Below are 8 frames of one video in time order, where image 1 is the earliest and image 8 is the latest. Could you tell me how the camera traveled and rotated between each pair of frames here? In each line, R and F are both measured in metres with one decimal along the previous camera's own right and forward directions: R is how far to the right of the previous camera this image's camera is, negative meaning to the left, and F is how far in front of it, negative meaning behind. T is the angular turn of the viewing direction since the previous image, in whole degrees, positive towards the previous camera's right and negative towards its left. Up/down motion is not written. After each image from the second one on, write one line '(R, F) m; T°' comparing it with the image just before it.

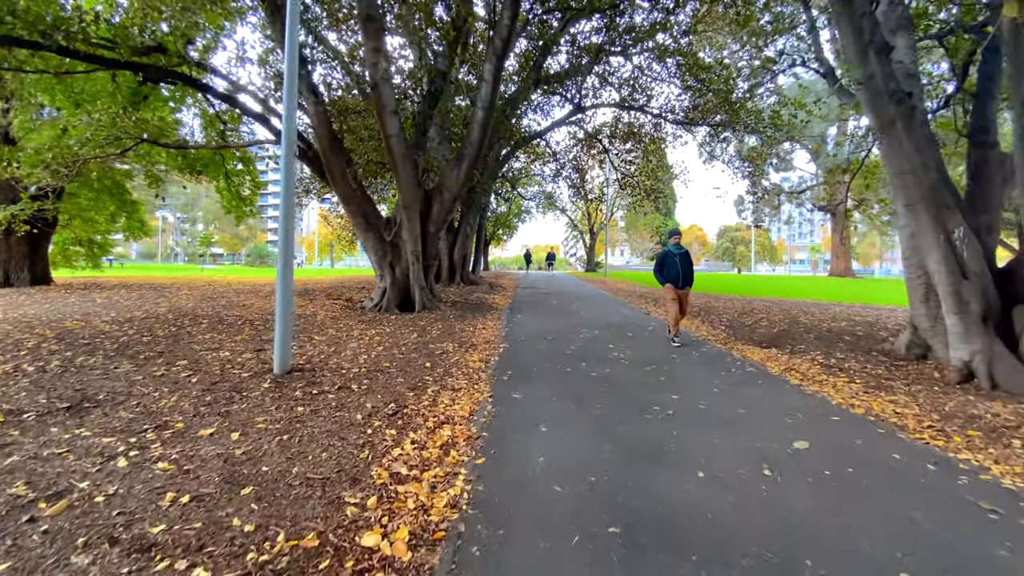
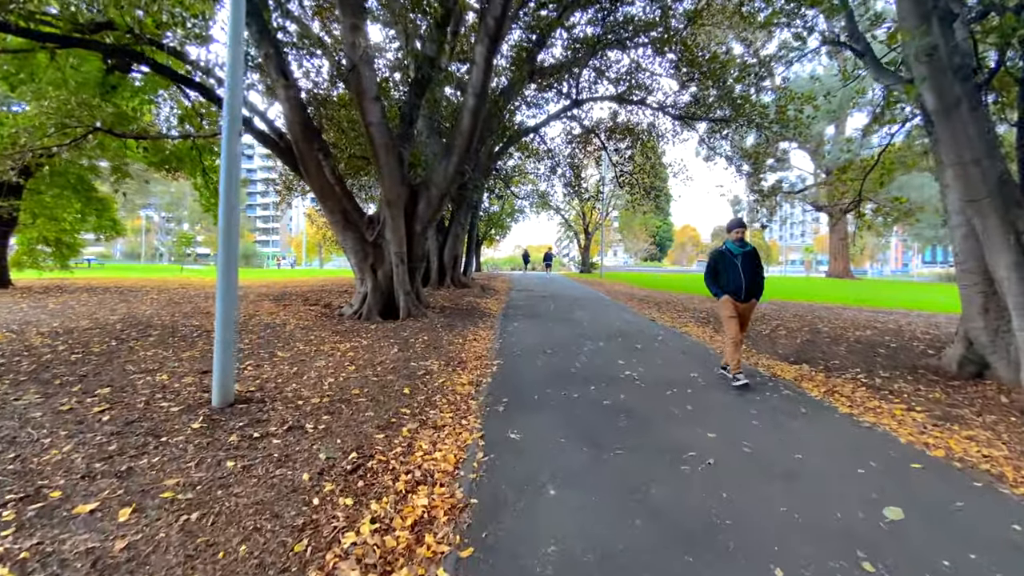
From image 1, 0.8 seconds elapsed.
(0.0, +1.0) m; +1°
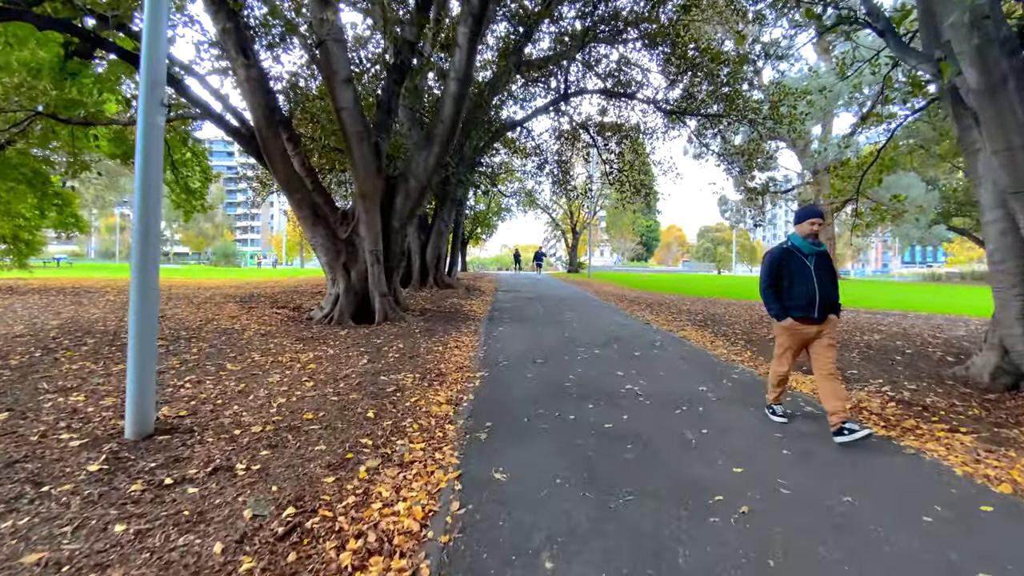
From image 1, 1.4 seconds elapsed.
(0.0, +0.8) m; +2°
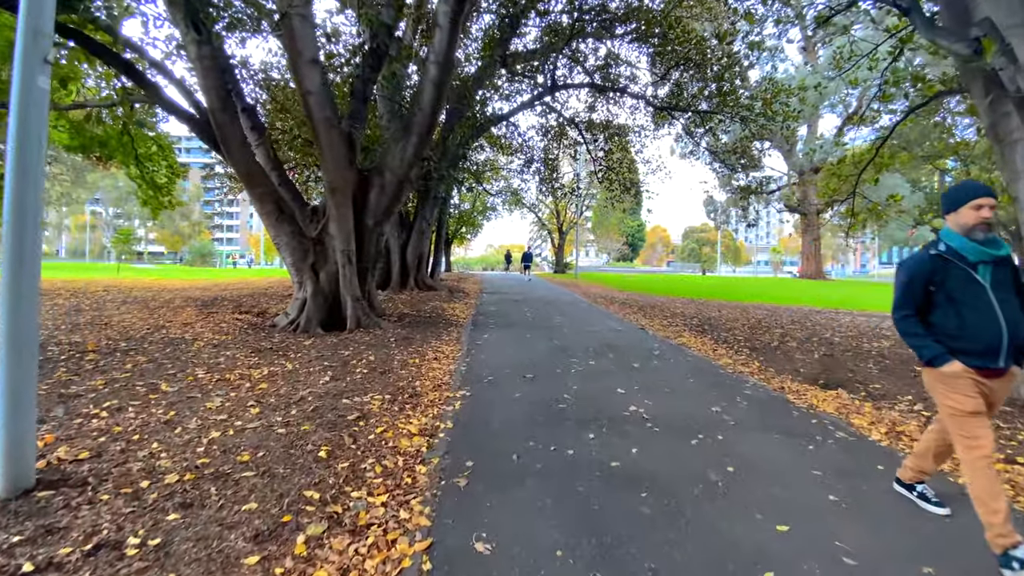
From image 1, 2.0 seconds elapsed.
(0.0, +0.8) m; +2°
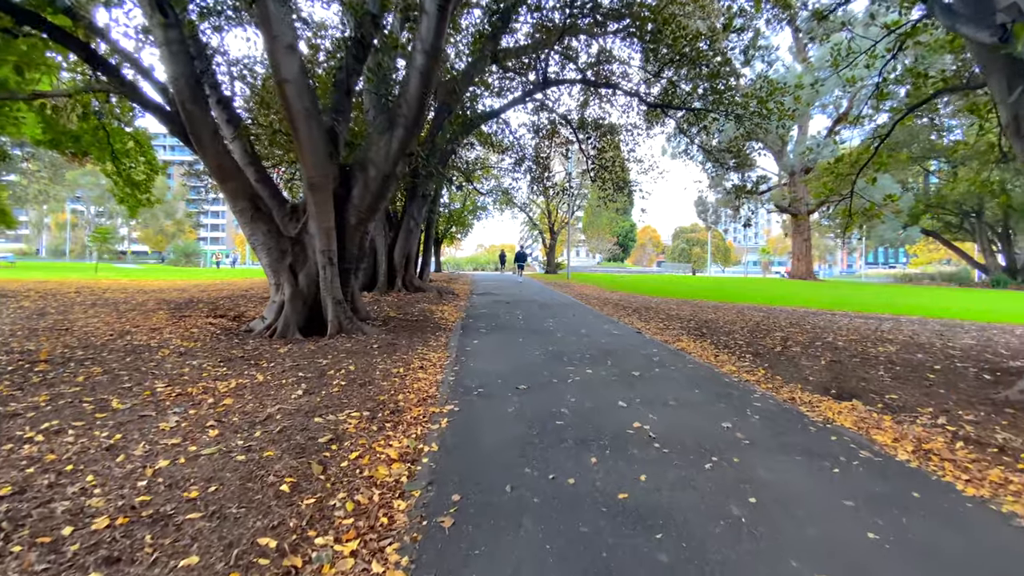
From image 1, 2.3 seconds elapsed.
(0.0, +0.4) m; +1°
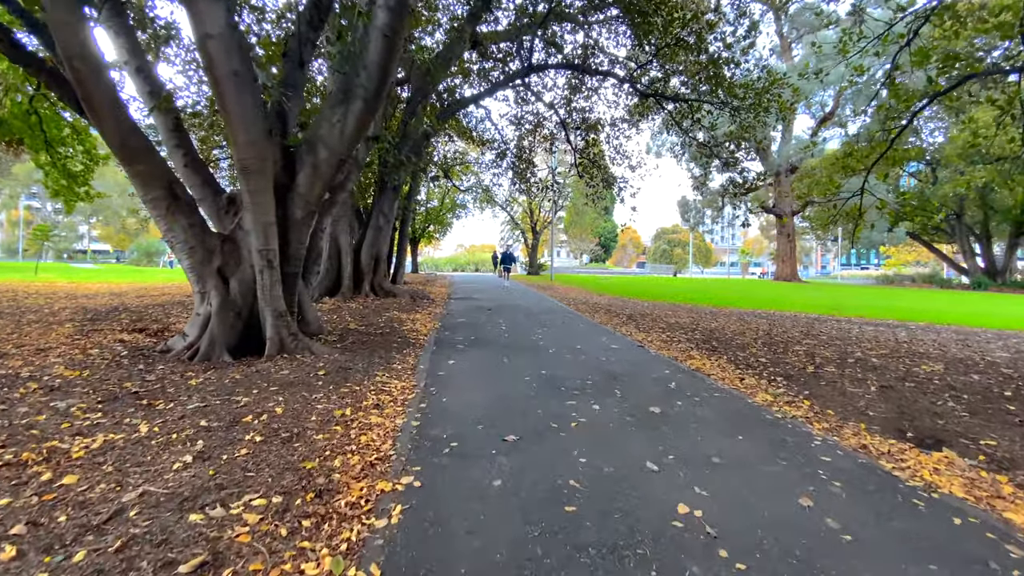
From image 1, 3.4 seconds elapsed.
(0.0, +1.4) m; +2°
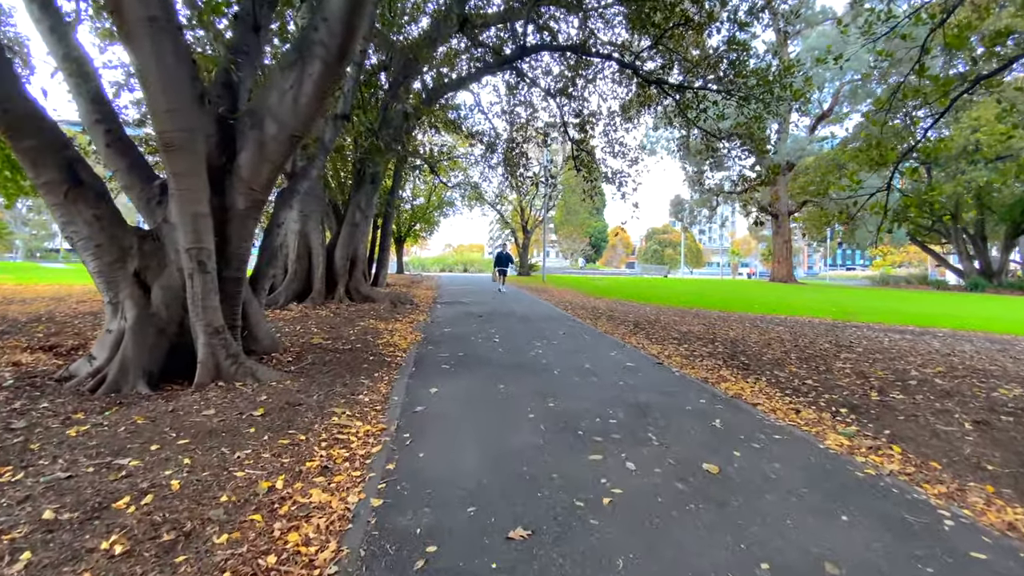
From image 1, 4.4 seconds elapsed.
(-0.1, +1.3) m; +1°
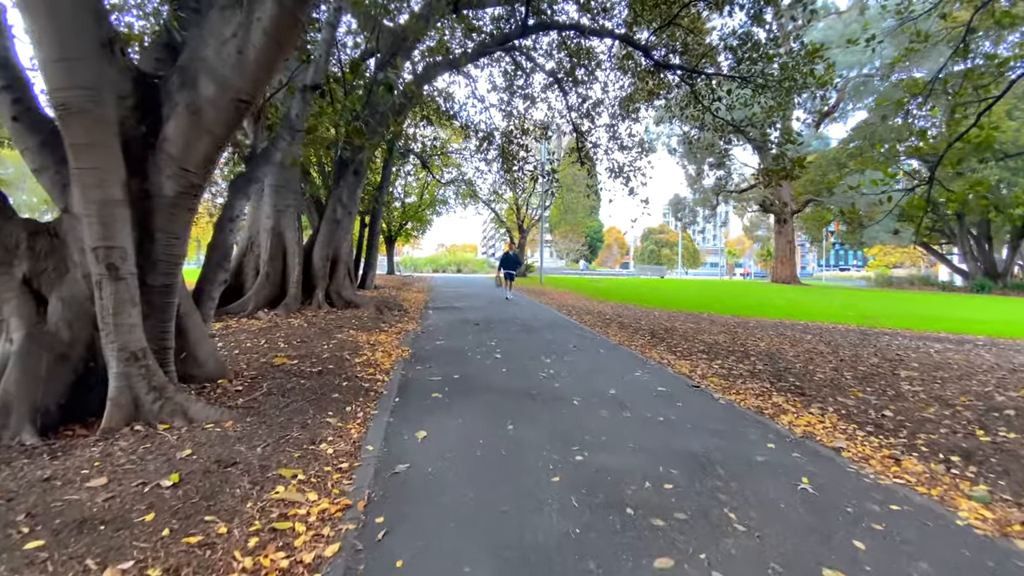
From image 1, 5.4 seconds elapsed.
(-0.2, +1.2) m; +1°
